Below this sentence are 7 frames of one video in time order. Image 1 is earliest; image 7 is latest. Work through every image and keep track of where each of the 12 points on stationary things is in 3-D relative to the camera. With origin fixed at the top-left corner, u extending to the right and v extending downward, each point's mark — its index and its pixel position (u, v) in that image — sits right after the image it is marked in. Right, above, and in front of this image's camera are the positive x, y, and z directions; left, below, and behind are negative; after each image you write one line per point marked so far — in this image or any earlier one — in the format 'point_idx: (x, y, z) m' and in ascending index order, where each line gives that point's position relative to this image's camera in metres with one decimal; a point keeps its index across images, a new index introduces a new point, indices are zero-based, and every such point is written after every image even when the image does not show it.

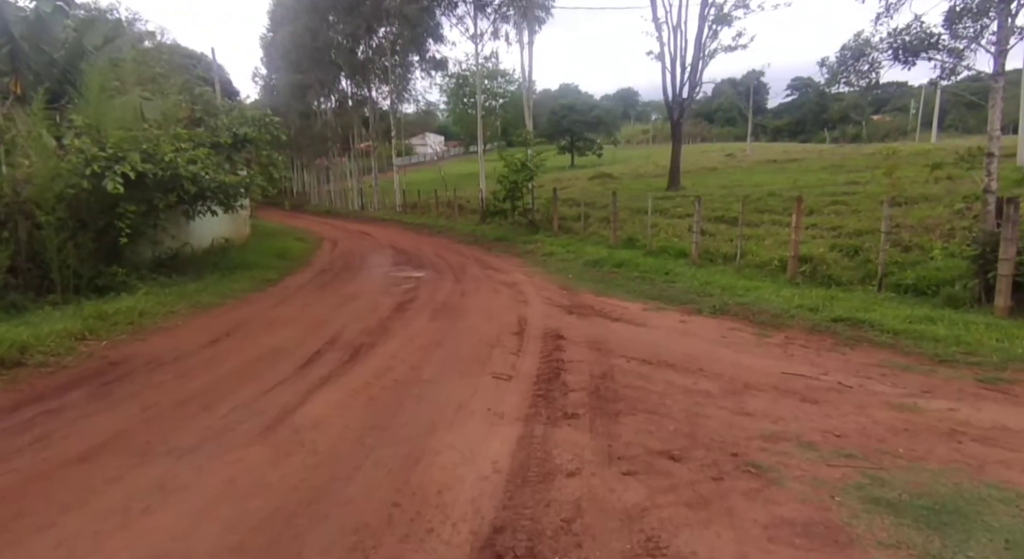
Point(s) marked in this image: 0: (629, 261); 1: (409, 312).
0: (+2.6, +0.5, +13.6) m
1: (-1.5, -0.5, +8.8) m
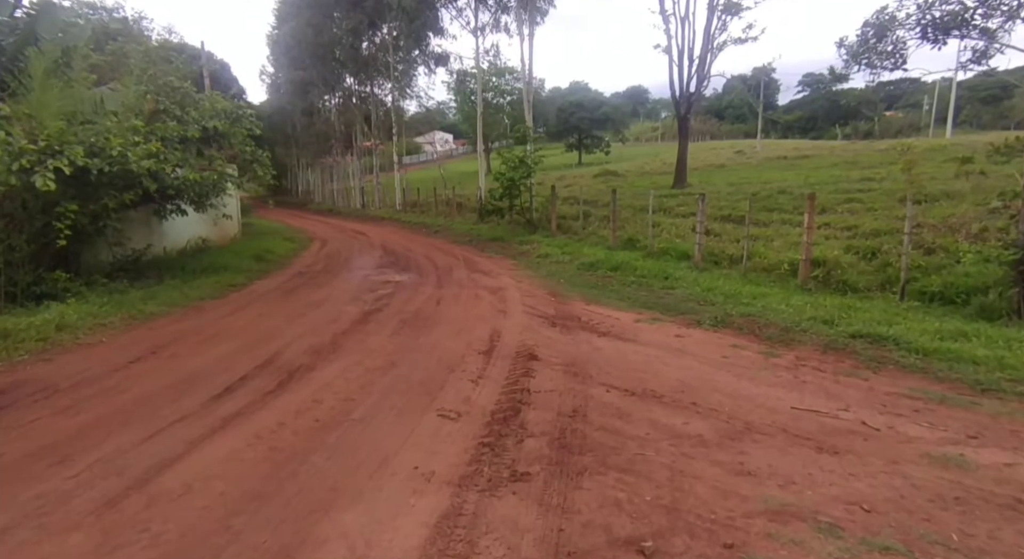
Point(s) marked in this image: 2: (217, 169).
0: (+2.3, +0.4, +12.6) m
1: (-1.8, -0.6, +7.8) m
2: (-6.1, +2.1, +12.1) m
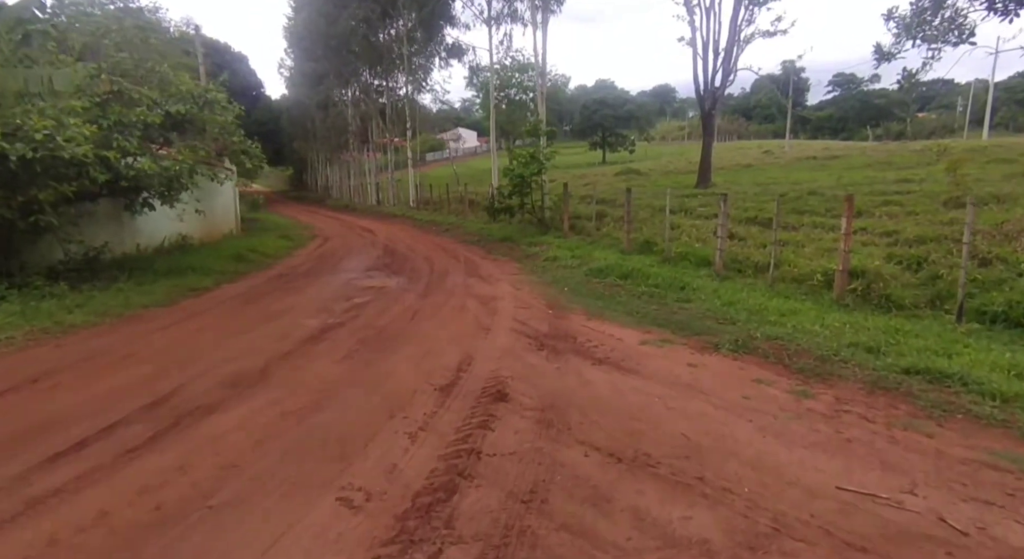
0: (+2.3, +0.2, +11.3) m
1: (-2.1, -0.7, +6.6) m
2: (-6.1, +2.1, +11.1) m
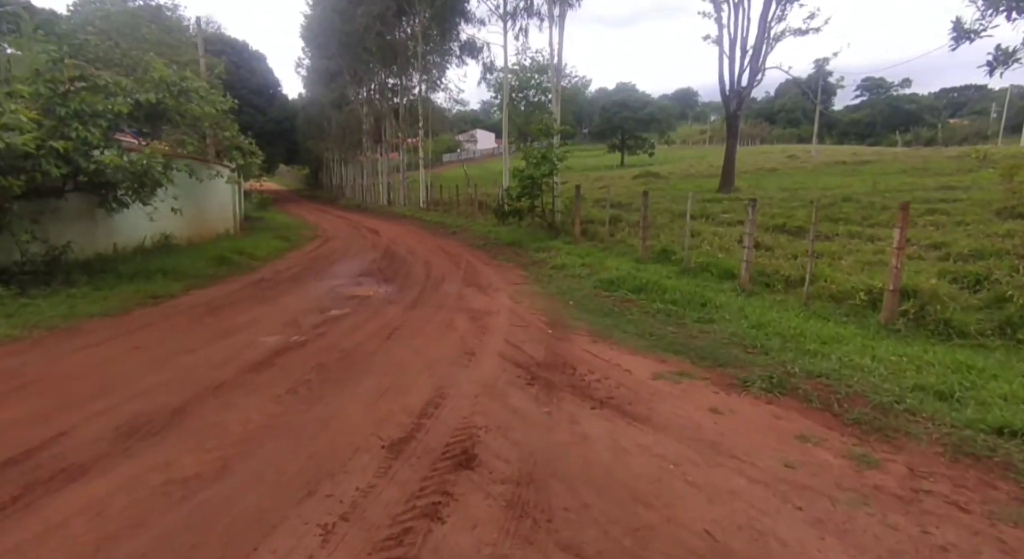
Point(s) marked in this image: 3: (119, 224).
0: (+2.3, -0.1, +10.0) m
1: (-2.2, -0.8, +5.5) m
2: (-6.1, +2.0, +10.1) m
3: (-7.9, +1.1, +12.3) m
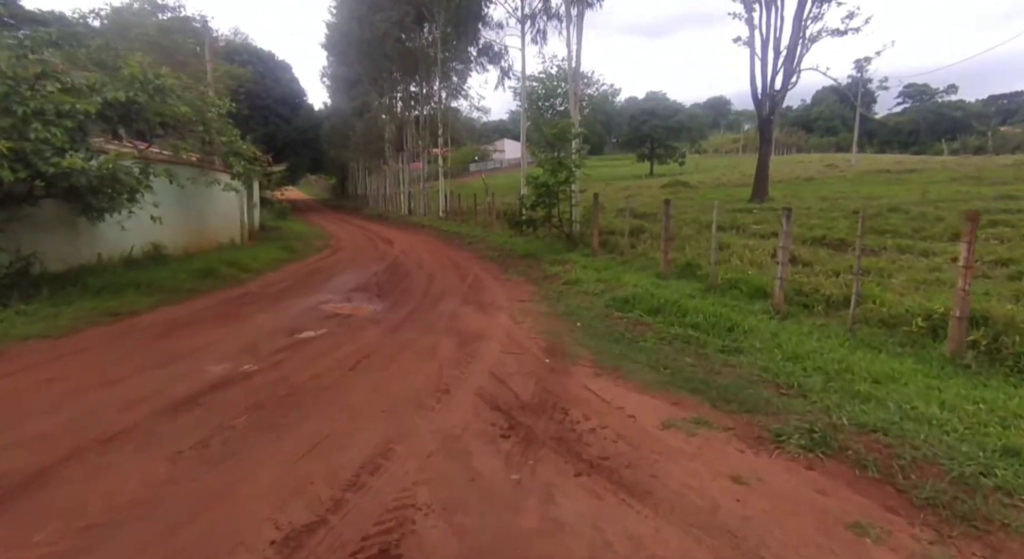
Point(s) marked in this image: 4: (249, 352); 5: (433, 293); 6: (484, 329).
0: (+2.3, -0.3, +8.8) m
1: (-2.4, -1.0, +4.5) m
2: (-6.1, +1.8, +9.3) m
3: (-7.8, +0.9, +11.6) m
4: (-2.8, -0.8, +6.6) m
5: (-1.5, -0.3, +11.3) m
6: (-0.4, -0.7, +8.2) m
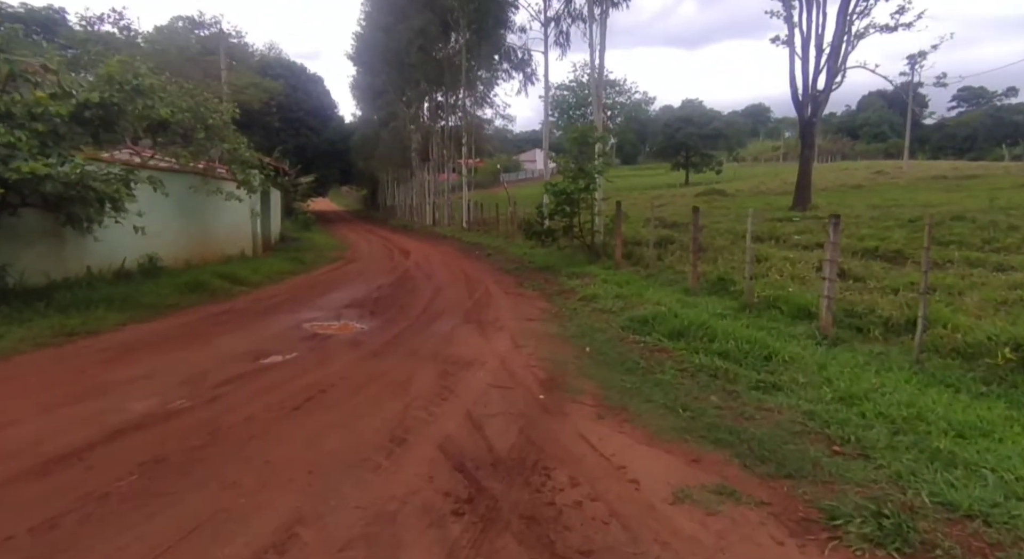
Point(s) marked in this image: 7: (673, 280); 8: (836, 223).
0: (+2.3, -0.6, +7.6) m
1: (-2.7, -1.1, +3.6) m
2: (-6.0, +1.6, +8.6) m
3: (-7.6, +0.6, +11.0) m
4: (-2.9, -0.9, +5.7) m
5: (-1.3, -0.5, +10.2) m
6: (-0.4, -0.9, +7.2) m
7: (+3.1, 0.0, +11.6) m
8: (+4.1, +0.7, +7.7) m
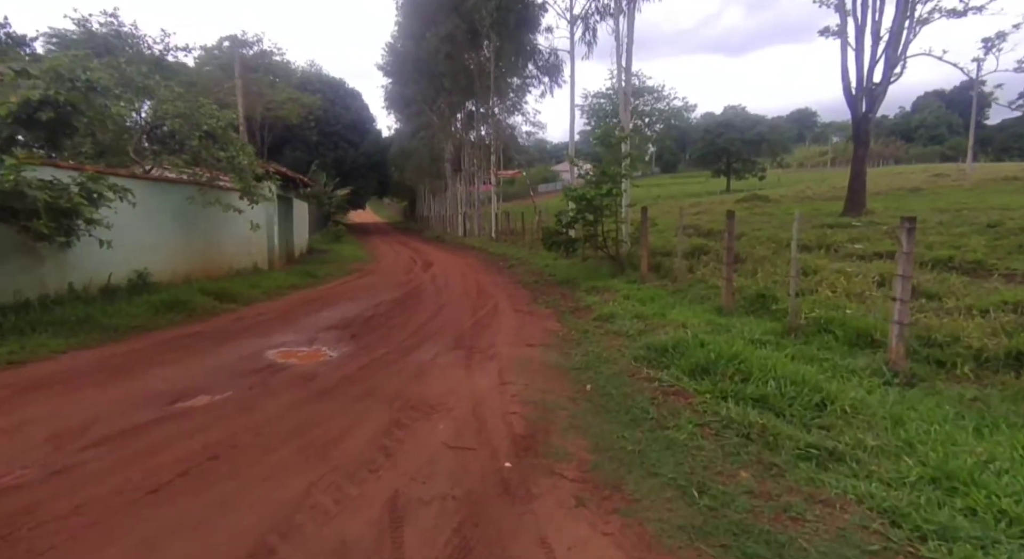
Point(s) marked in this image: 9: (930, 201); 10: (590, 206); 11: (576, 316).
0: (+2.1, -0.8, +6.0) m
1: (-3.1, -1.3, +2.3) m
2: (-6.1, +1.3, +7.6) m
3: (-7.5, +0.3, +10.0) m
4: (-3.2, -1.1, +4.4) m
5: (-1.3, -0.8, +8.9) m
6: (-0.6, -1.1, +5.7) m
7: (+3.2, -0.3, +10.0) m
8: (+3.9, +0.5, +6.0) m
9: (+13.4, +2.6, +19.7) m
10: (+1.8, +1.7, +14.2) m
11: (+1.1, -0.6, +10.1) m
